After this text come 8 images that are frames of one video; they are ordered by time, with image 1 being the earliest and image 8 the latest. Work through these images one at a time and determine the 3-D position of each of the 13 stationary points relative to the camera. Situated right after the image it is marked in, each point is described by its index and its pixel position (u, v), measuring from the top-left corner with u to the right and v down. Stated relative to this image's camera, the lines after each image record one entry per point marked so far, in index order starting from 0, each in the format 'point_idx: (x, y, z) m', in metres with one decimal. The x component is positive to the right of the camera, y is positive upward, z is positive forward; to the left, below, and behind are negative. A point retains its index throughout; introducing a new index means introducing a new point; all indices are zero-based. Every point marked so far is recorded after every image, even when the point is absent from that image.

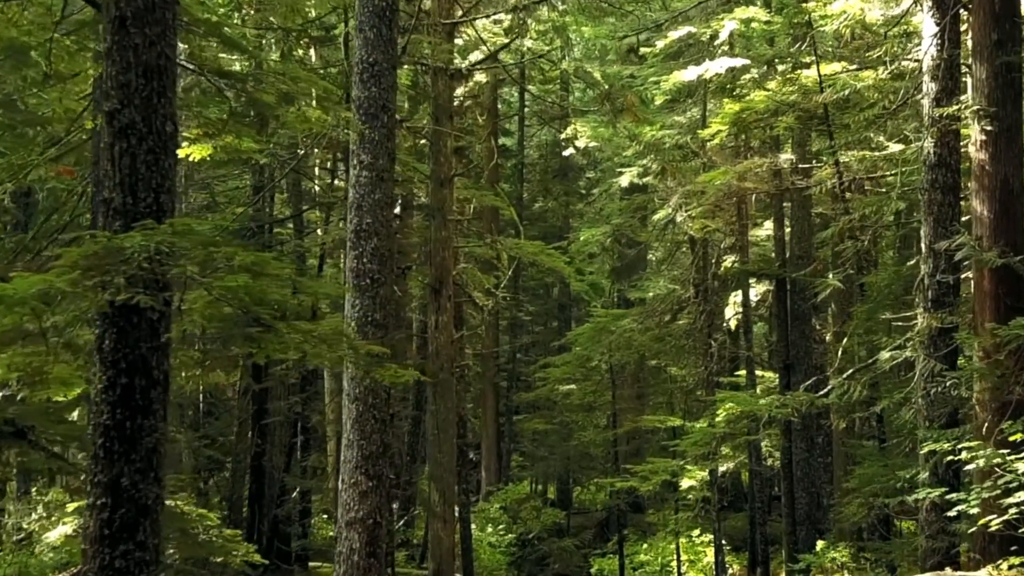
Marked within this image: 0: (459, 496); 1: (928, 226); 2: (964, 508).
0: (-1.1, -4.6, +17.6) m
1: (+5.6, +0.8, +11.0) m
2: (+4.1, -2.0, +7.3) m
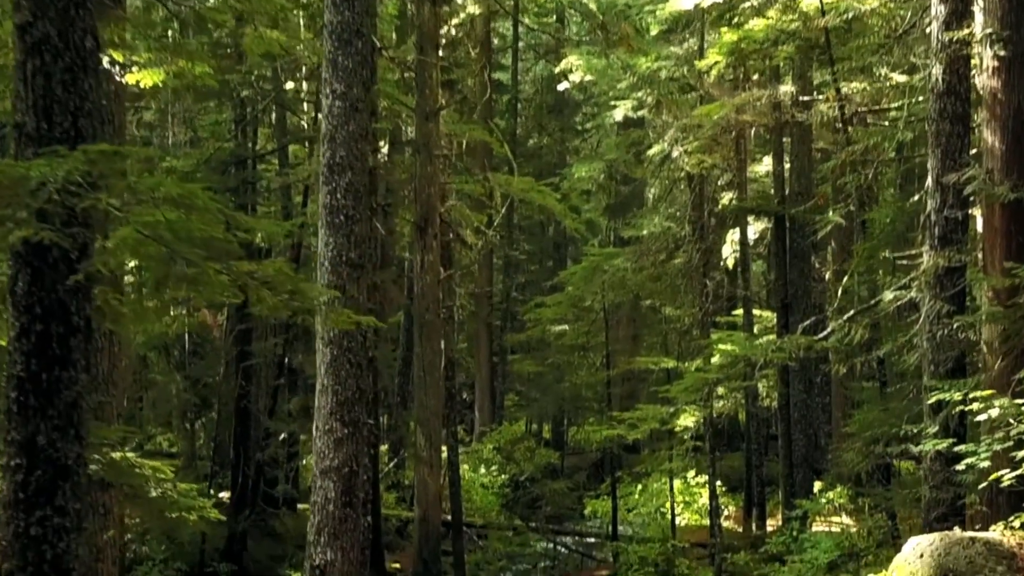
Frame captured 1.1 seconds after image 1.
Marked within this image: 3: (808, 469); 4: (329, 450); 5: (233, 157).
0: (-1.4, -3.3, +17.3) m
1: (+5.4, +1.7, +10.3) m
2: (+3.9, -1.5, +6.8) m
3: (+6.4, -3.9, +17.3) m
4: (-2.0, -1.8, +8.9) m
5: (-6.8, +3.2, +19.5) m
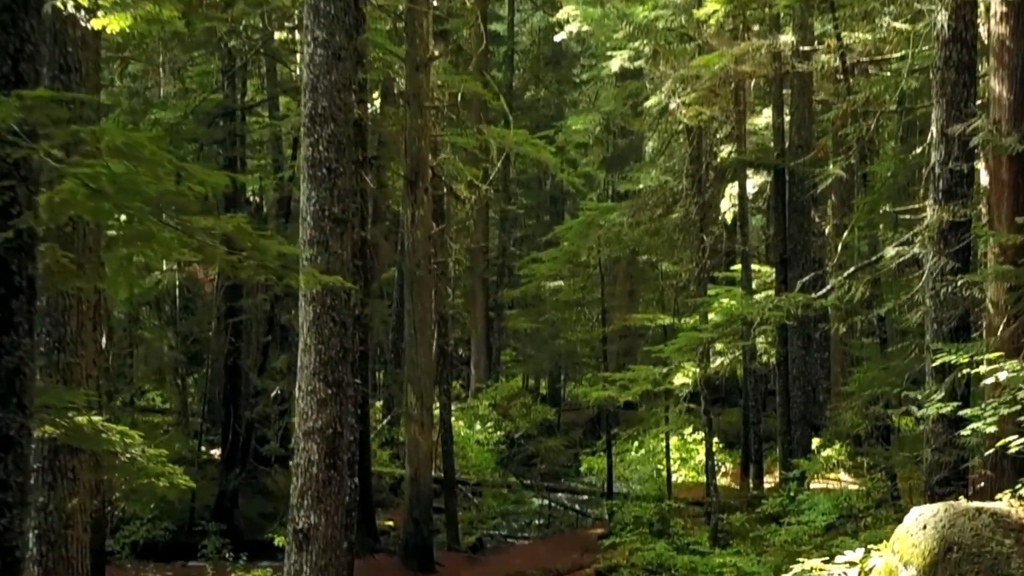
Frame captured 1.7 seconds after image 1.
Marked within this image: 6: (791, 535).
0: (-1.5, -2.3, +17.0) m
1: (+5.3, +2.2, +9.8) m
2: (+3.8, -1.1, +6.5) m
3: (+6.3, -3.0, +17.2) m
4: (-2.2, -1.3, +8.6) m
5: (-7.0, +4.2, +18.9) m
6: (+3.8, -3.3, +10.7) m
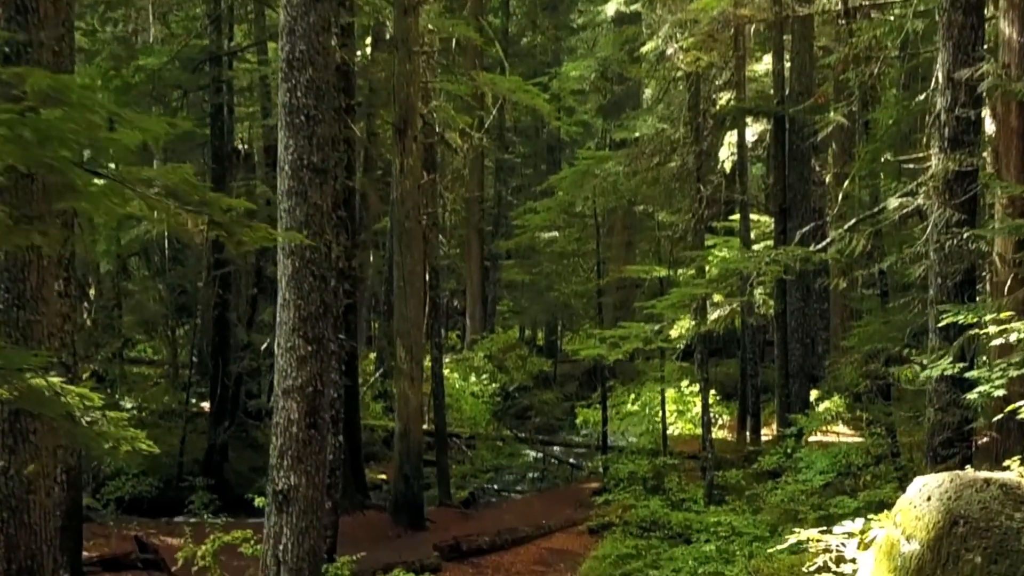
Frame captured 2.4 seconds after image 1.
0: (-1.7, -1.3, +16.8) m
1: (+5.1, +2.8, +9.3) m
2: (+3.6, -0.8, +6.2) m
3: (+6.1, -1.9, +16.9) m
4: (-2.3, -0.8, +8.3) m
5: (-7.1, +5.3, +18.2) m
6: (+3.6, -2.7, +10.5) m
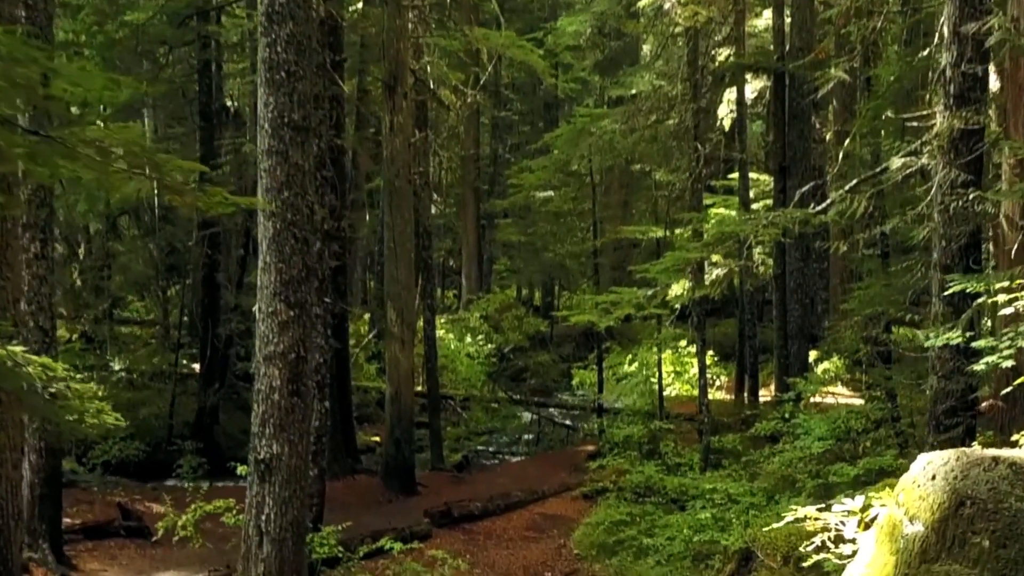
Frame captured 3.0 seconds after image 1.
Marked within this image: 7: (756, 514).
0: (-1.8, -0.5, +16.5) m
1: (+5.0, +3.2, +8.8) m
2: (+3.5, -0.5, +5.9) m
3: (+6.0, -1.1, +16.7) m
4: (-2.4, -0.5, +8.0) m
5: (-7.3, +6.2, +17.6) m
6: (+3.5, -2.2, +10.3) m
7: (+2.8, -2.6, +9.1) m
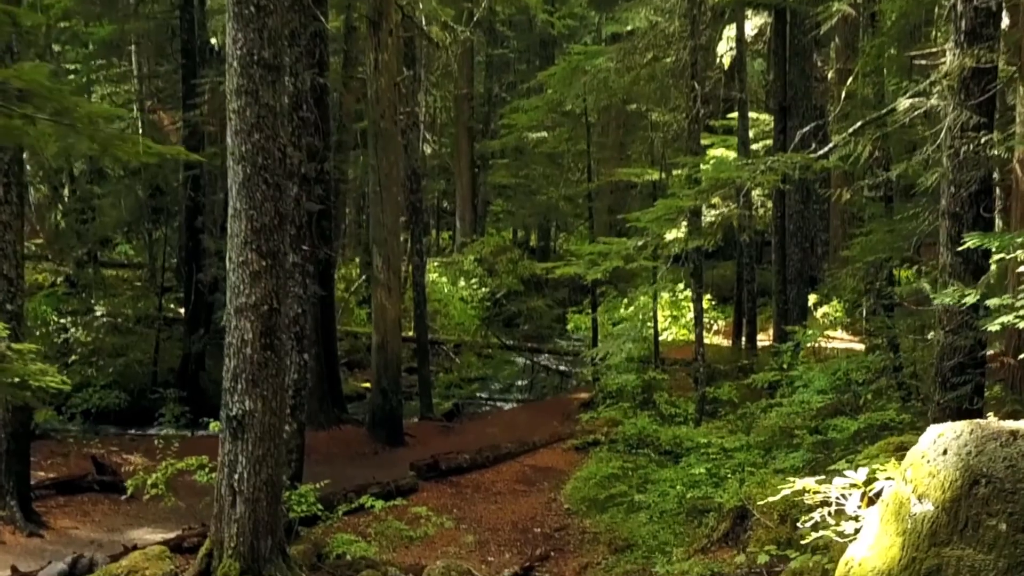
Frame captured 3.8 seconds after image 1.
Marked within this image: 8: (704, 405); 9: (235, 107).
0: (-2.0, +0.6, +16.0) m
1: (+4.9, +3.7, +8.1) m
2: (+3.4, -0.2, +5.5) m
3: (+5.8, 0.0, +16.3) m
4: (-2.5, 0.0, +7.6) m
5: (-7.4, +7.4, +16.6) m
6: (+3.4, -1.6, +10.0) m
7: (+2.6, -2.0, +8.8) m
8: (+3.0, -1.8, +12.5) m
9: (-2.6, +1.7, +7.5) m
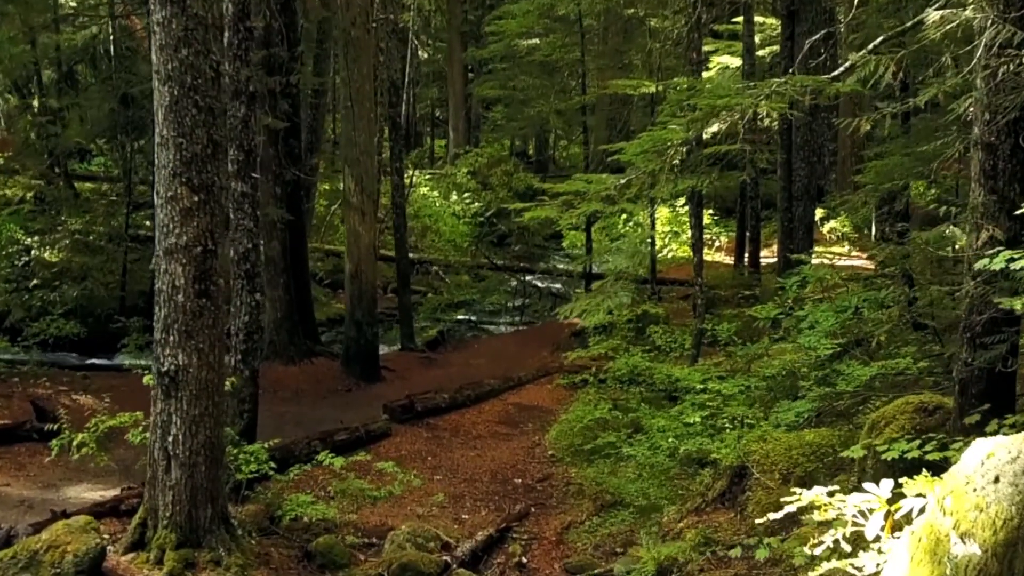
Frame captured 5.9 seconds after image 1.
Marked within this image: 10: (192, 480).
0: (-2.2, +2.1, +14.9) m
1: (+4.6, +4.2, +6.7) m
2: (+3.1, +0.1, +4.5) m
3: (+5.6, +1.5, +15.2) m
4: (-2.8, +0.5, +6.6) m
5: (-7.6, +8.9, +14.7) m
6: (+3.1, -0.8, +9.1) m
7: (+2.4, -1.4, +8.0) m
8: (+2.7, -0.8, +11.6) m
9: (-2.9, +2.2, +6.4) m
10: (-2.6, -1.6, +6.5) m
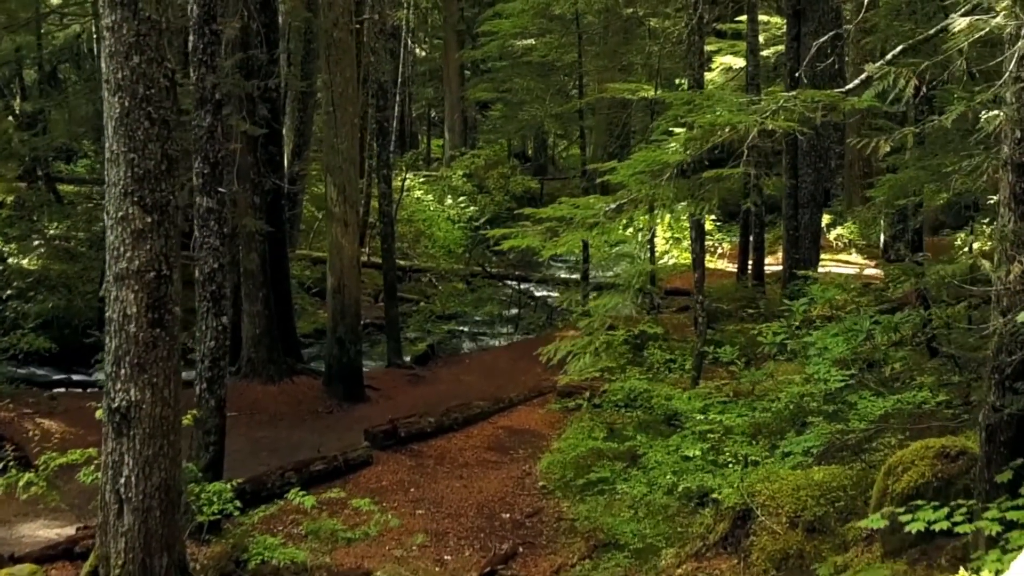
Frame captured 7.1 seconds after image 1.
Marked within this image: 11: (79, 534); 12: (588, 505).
0: (-2.3, +1.9, +14.4) m
1: (+4.5, +4.0, +6.1) m
2: (+3.0, -0.2, +3.9) m
3: (+5.5, +1.2, +14.7) m
4: (-2.9, +0.3, +6.0) m
5: (-7.7, +8.7, +14.1) m
6: (+3.0, -1.1, +8.6) m
7: (+2.3, -1.6, +7.4) m
8: (+2.6, -1.0, +11.1) m
9: (-3.0, +2.0, +5.8) m
10: (-2.7, -1.8, +6.0) m
11: (-3.8, -2.1, +7.0) m
12: (+0.8, -2.2, +8.3) m
